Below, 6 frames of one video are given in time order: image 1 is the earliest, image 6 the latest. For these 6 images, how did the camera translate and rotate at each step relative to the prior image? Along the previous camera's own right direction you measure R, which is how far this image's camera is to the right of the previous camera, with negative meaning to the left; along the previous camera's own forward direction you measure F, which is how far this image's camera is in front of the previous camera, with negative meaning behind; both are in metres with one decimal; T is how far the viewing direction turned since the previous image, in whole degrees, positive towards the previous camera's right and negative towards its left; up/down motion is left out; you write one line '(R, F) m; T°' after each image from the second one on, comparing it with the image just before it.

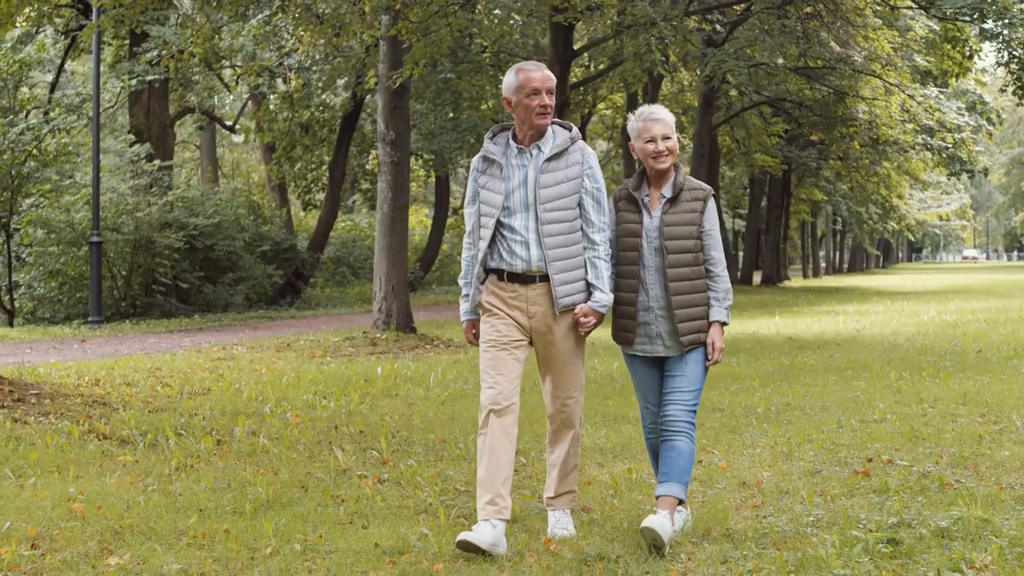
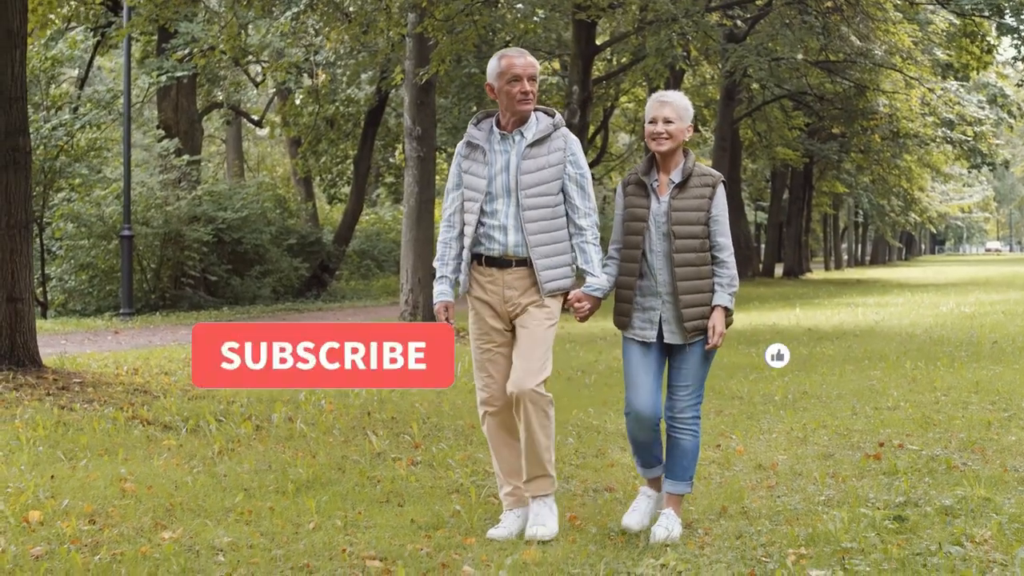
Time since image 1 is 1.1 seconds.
(0.0, -0.3) m; -1°
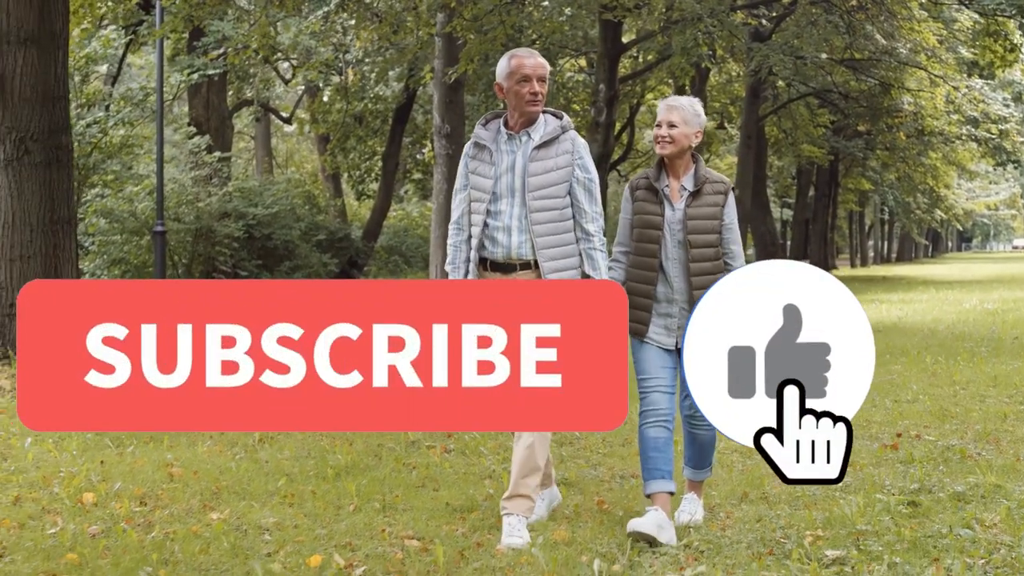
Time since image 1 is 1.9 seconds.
(0.0, -0.3) m; -1°
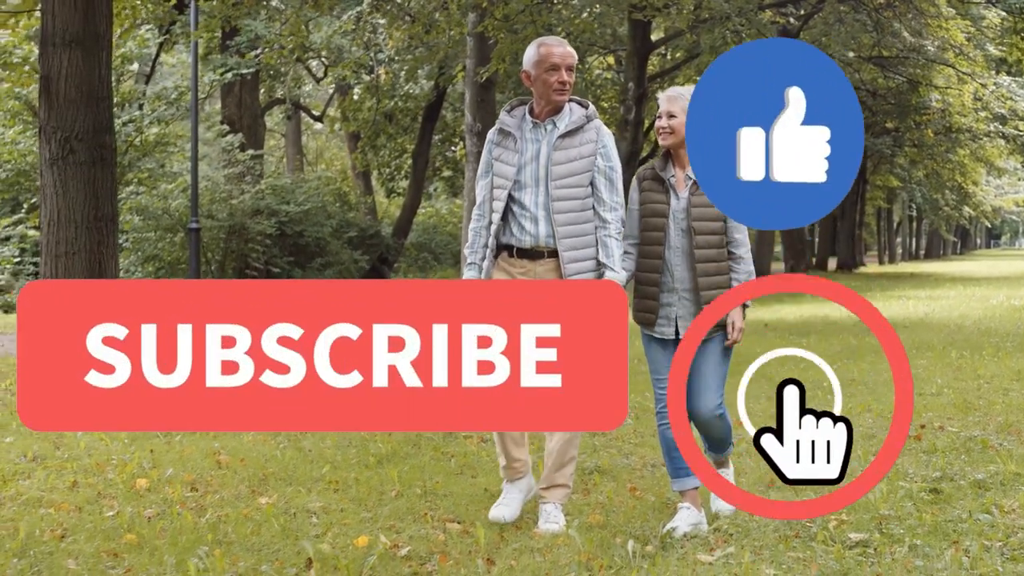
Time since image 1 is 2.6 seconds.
(0.0, -0.2) m; -1°
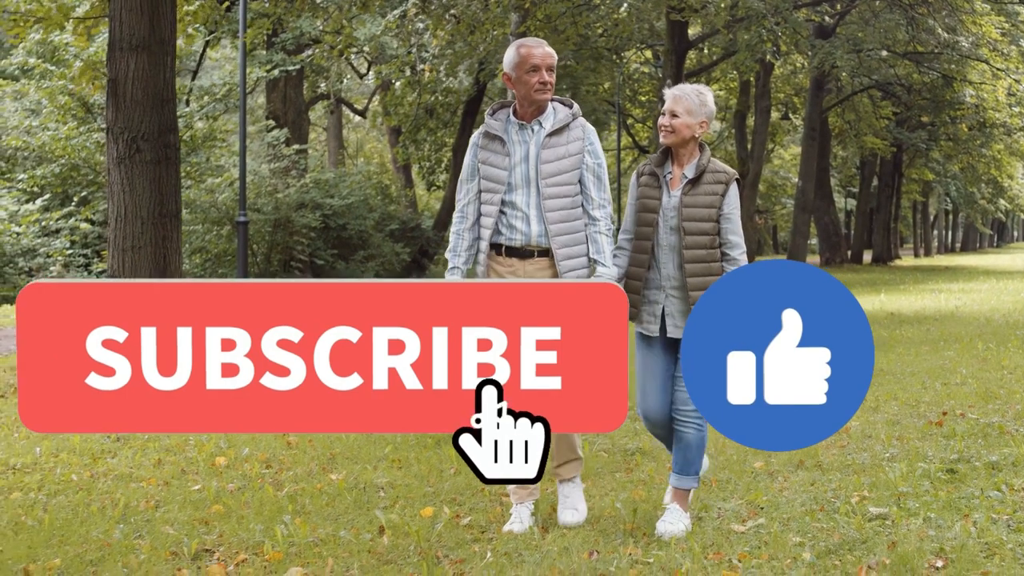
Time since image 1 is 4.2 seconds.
(-0.1, -0.5) m; -2°
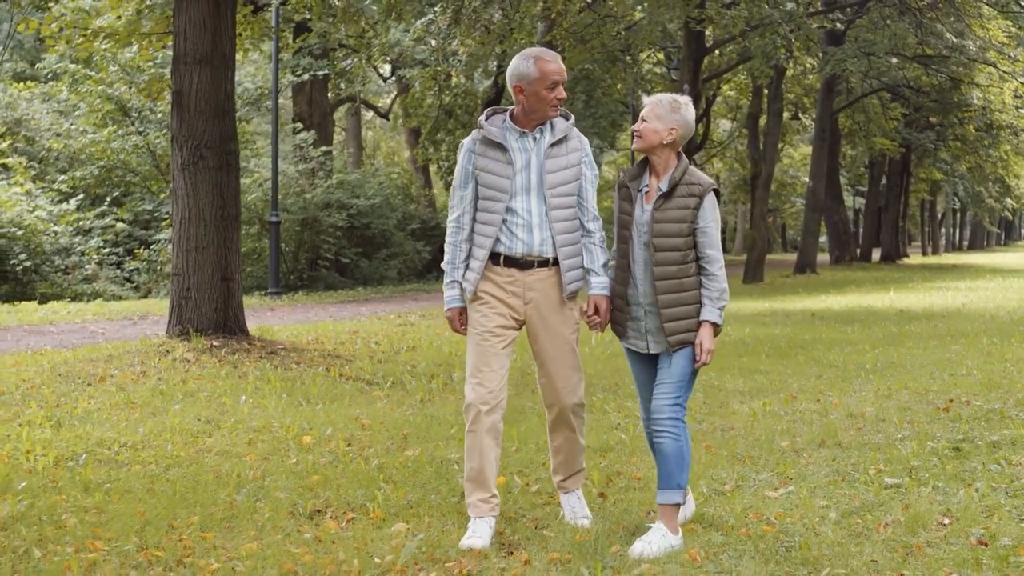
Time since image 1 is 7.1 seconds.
(-0.3, -0.9) m; 0°
